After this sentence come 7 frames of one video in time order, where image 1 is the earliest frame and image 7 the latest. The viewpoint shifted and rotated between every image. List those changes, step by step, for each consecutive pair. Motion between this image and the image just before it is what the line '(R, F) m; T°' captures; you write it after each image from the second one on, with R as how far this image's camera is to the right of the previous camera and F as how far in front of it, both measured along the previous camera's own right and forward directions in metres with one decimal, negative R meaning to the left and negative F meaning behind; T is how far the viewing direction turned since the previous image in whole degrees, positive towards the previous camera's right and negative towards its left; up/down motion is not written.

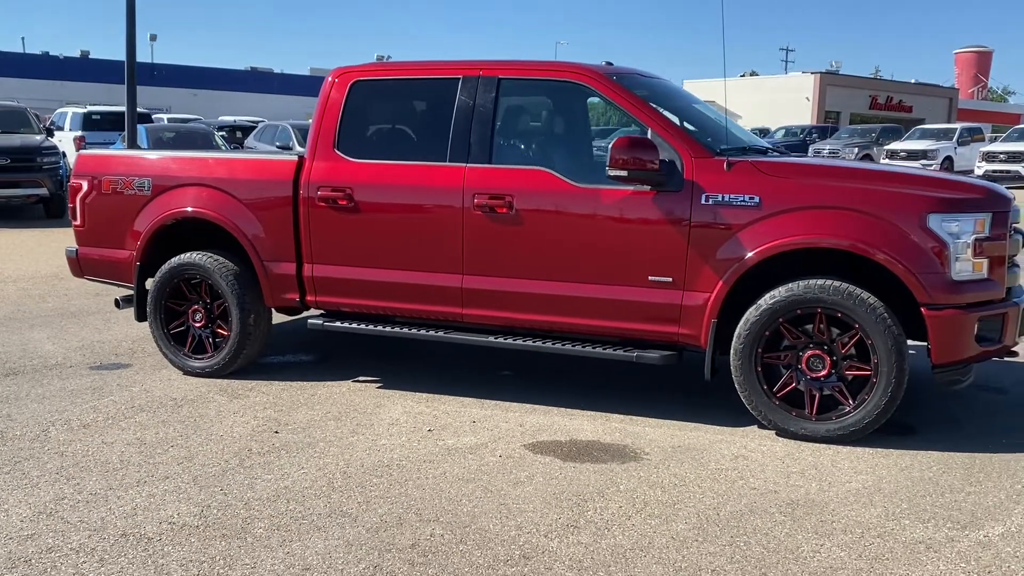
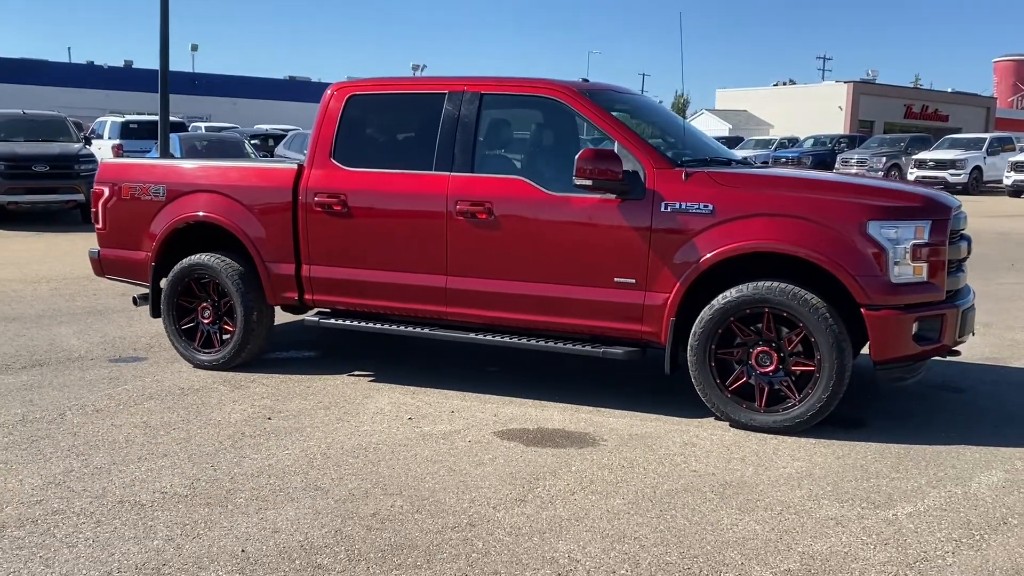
(+0.3, -0.4) m; -2°
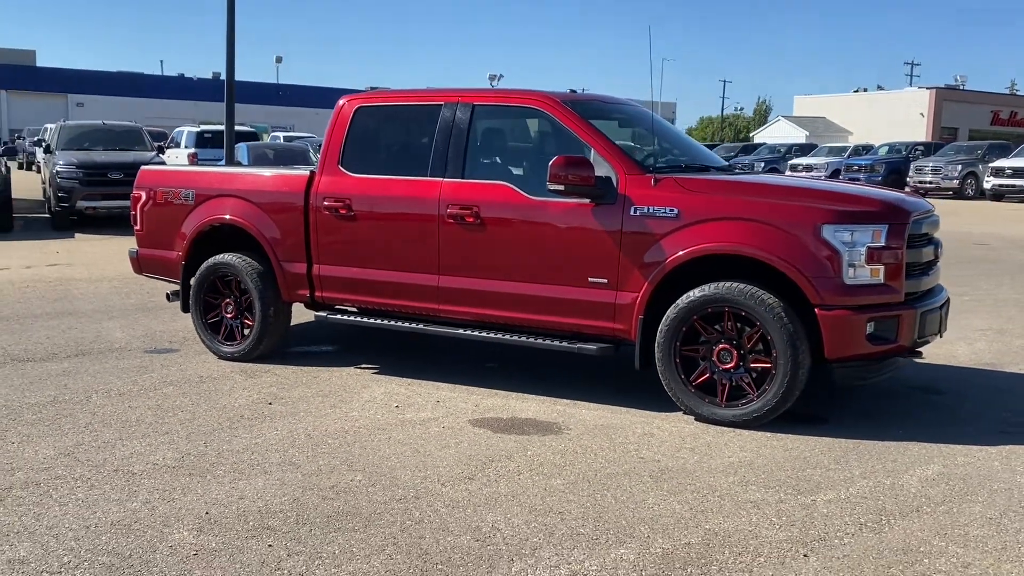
(+0.6, -0.3) m; -5°
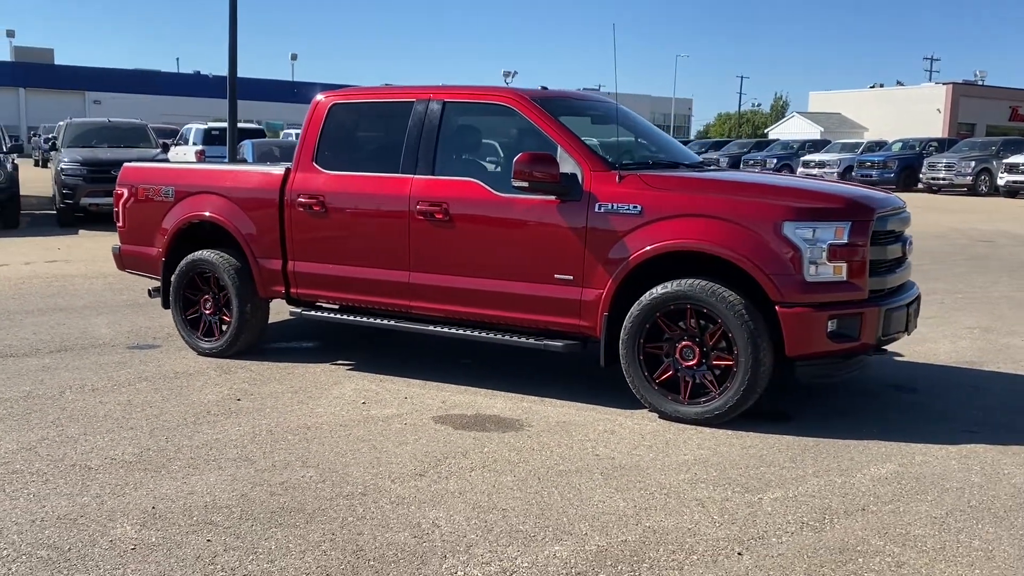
(+0.3, 0.0) m; -1°
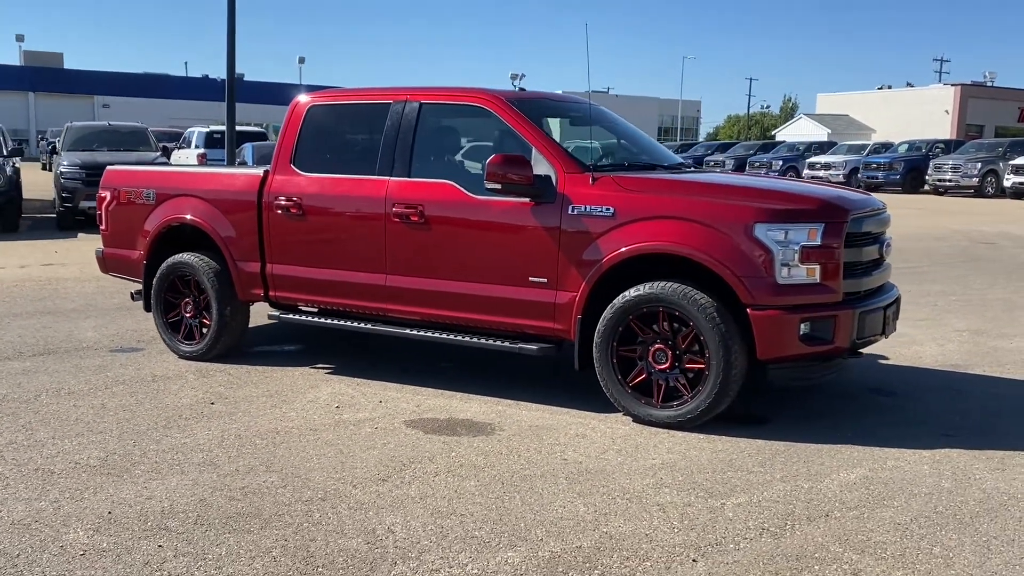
(+0.2, 0.0) m; -1°
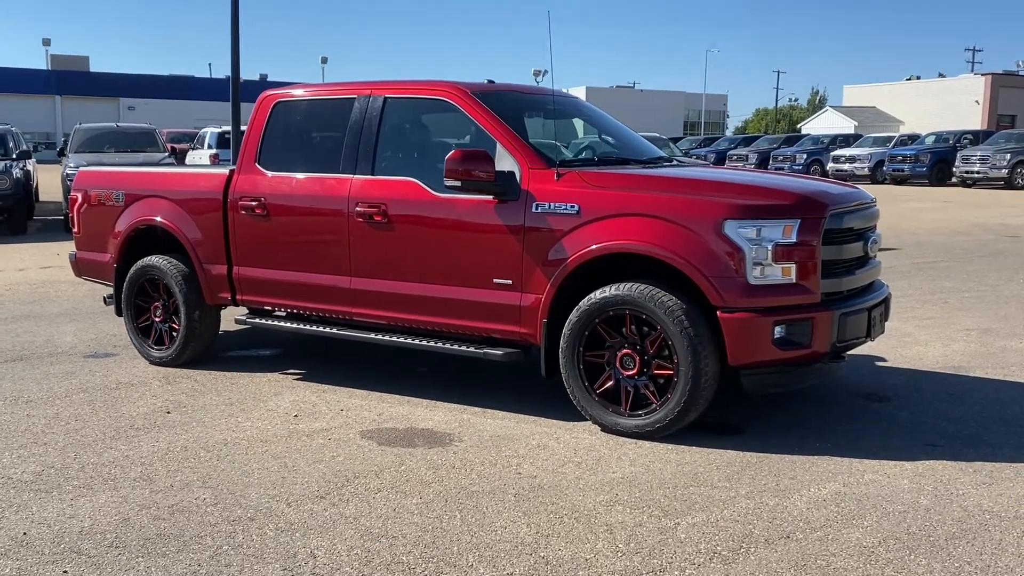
(+0.4, +0.3) m; -2°
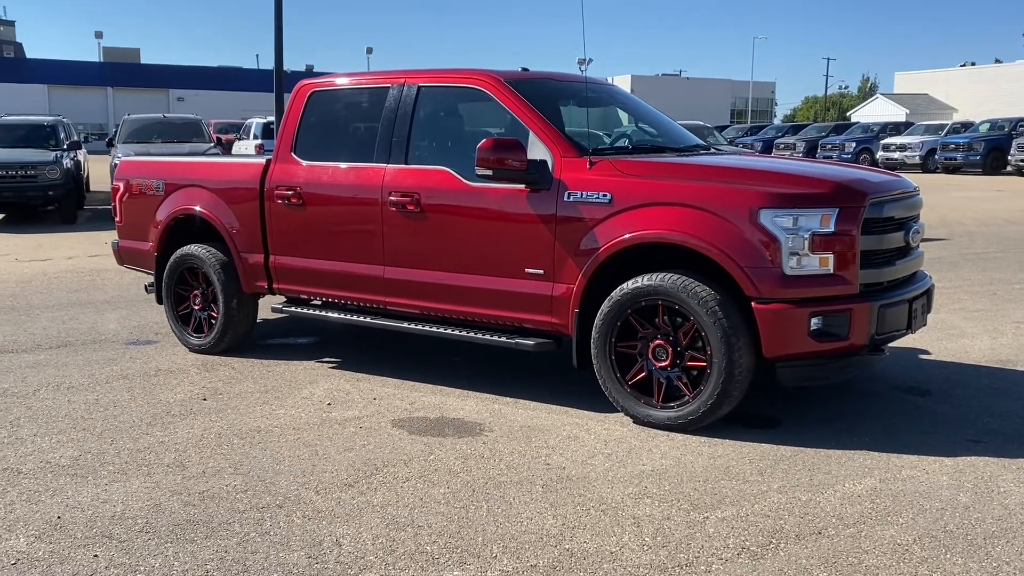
(+0.1, 0.0) m; -3°
